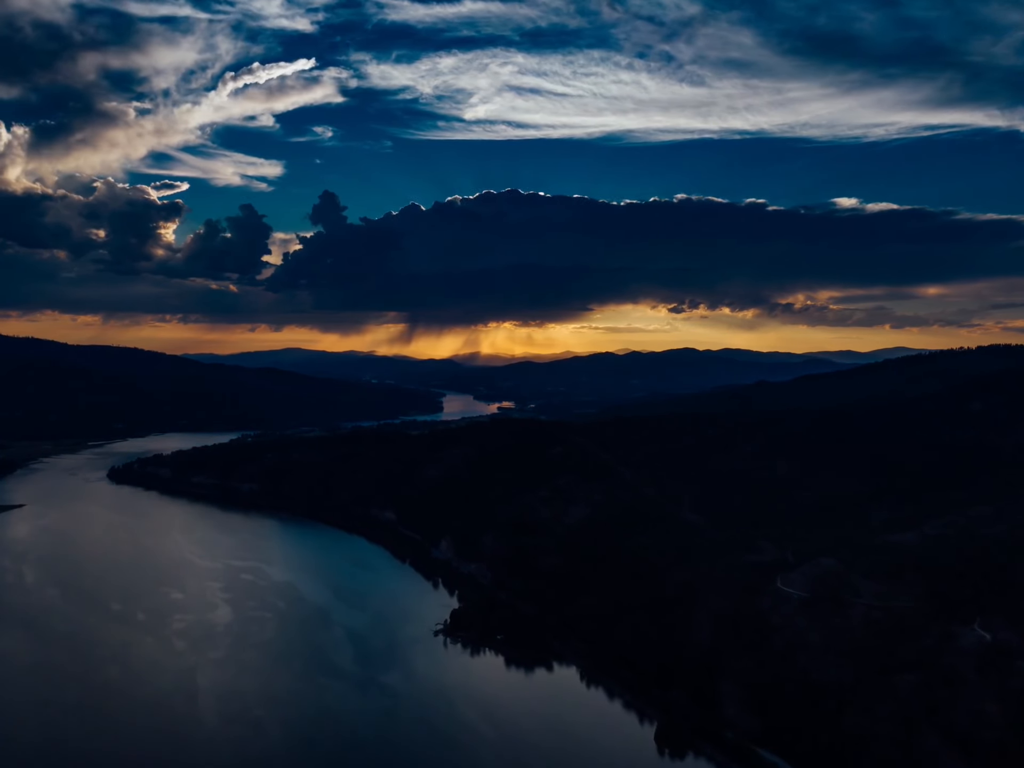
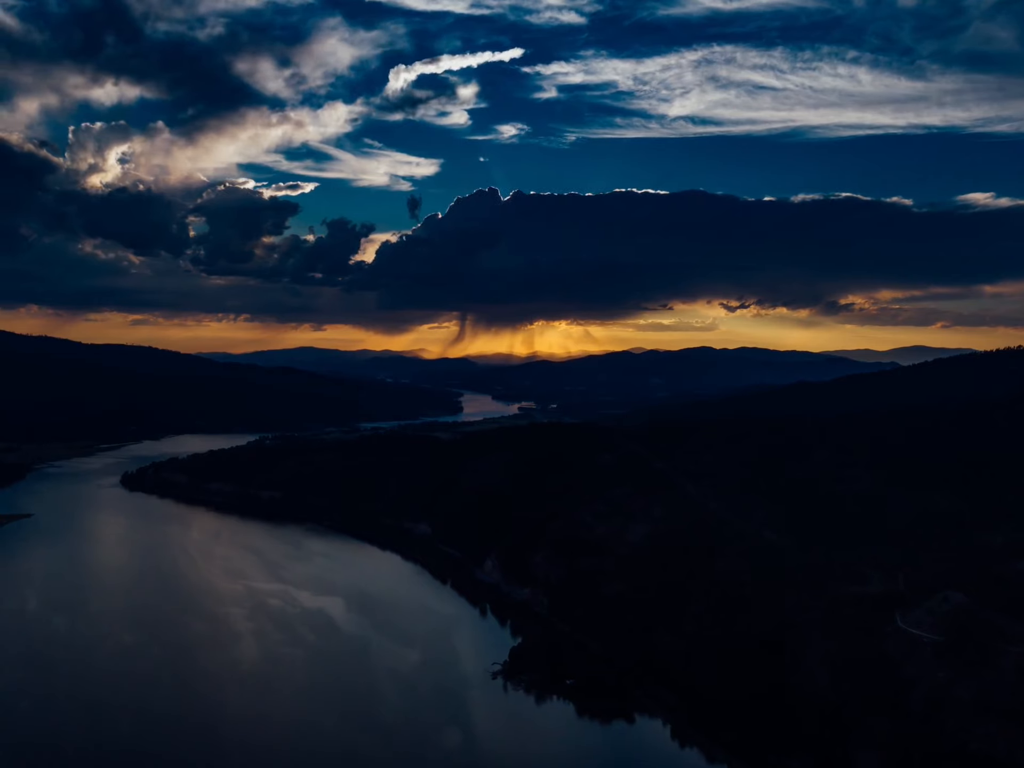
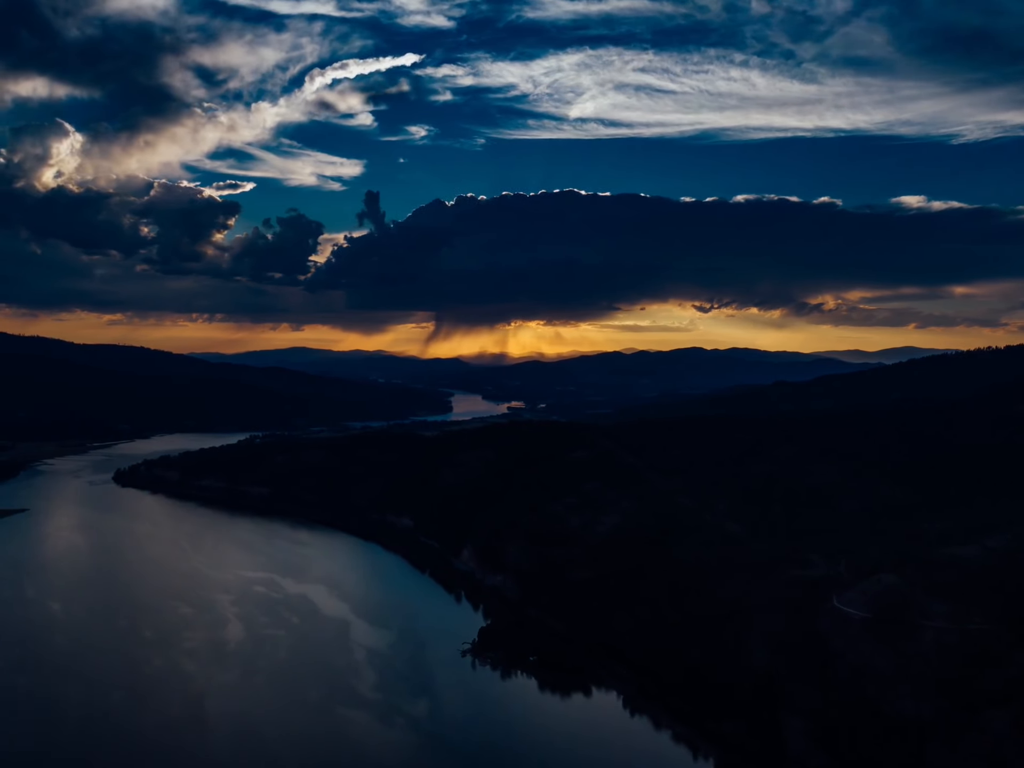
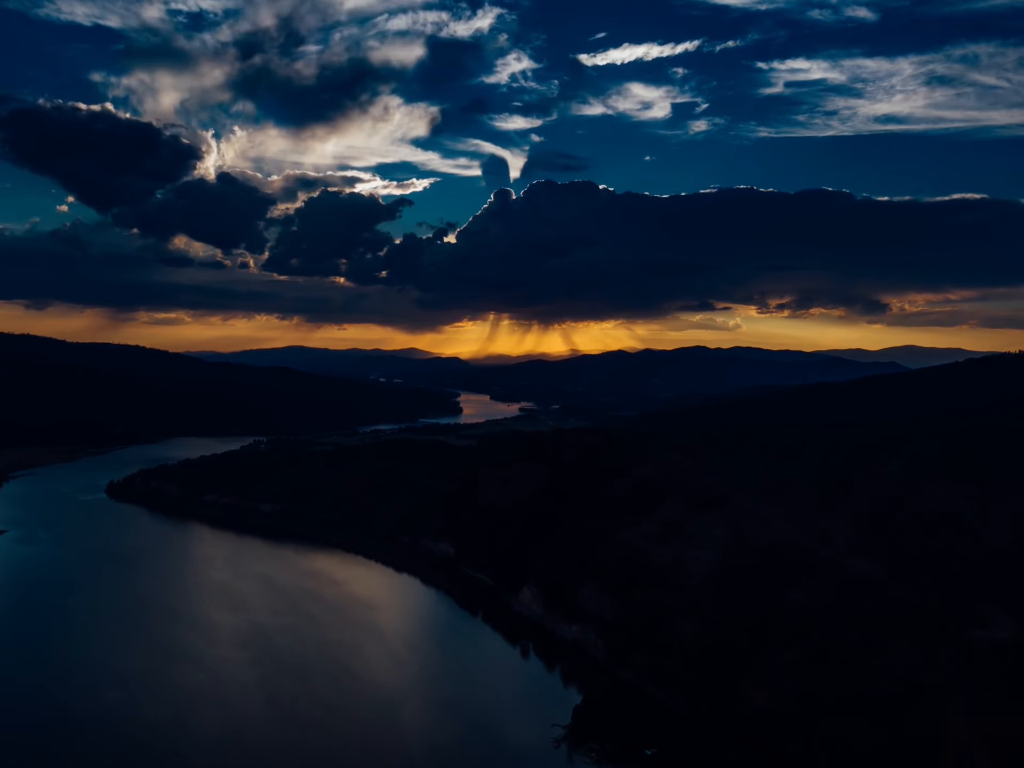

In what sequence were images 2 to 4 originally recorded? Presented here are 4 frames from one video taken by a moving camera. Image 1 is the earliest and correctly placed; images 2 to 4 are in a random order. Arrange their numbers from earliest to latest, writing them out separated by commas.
3, 2, 4
